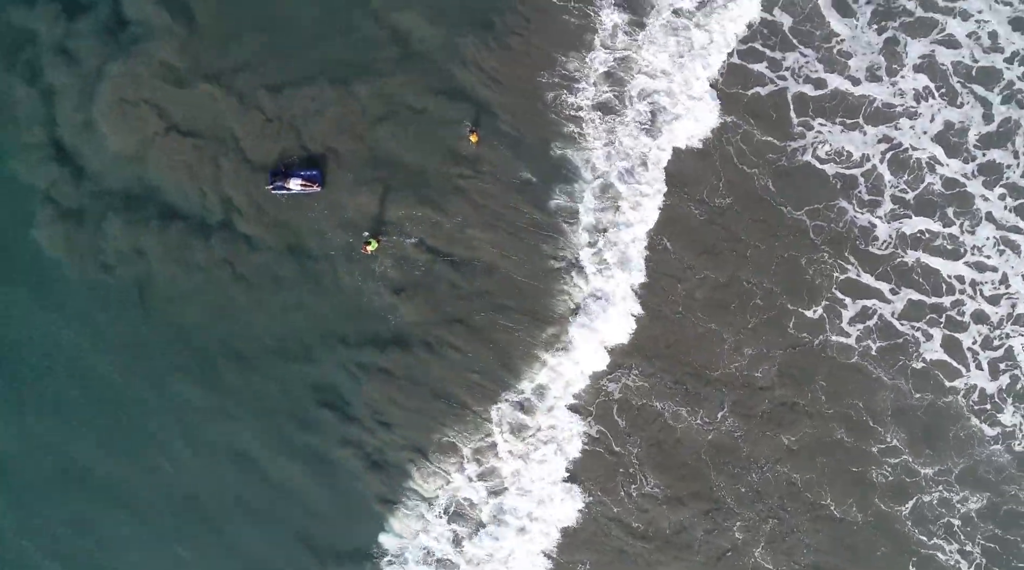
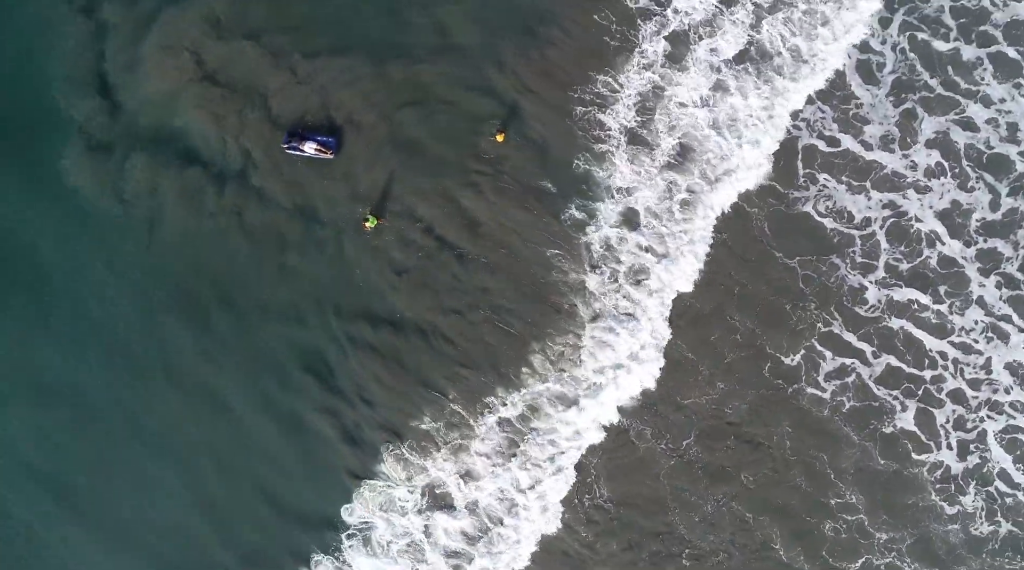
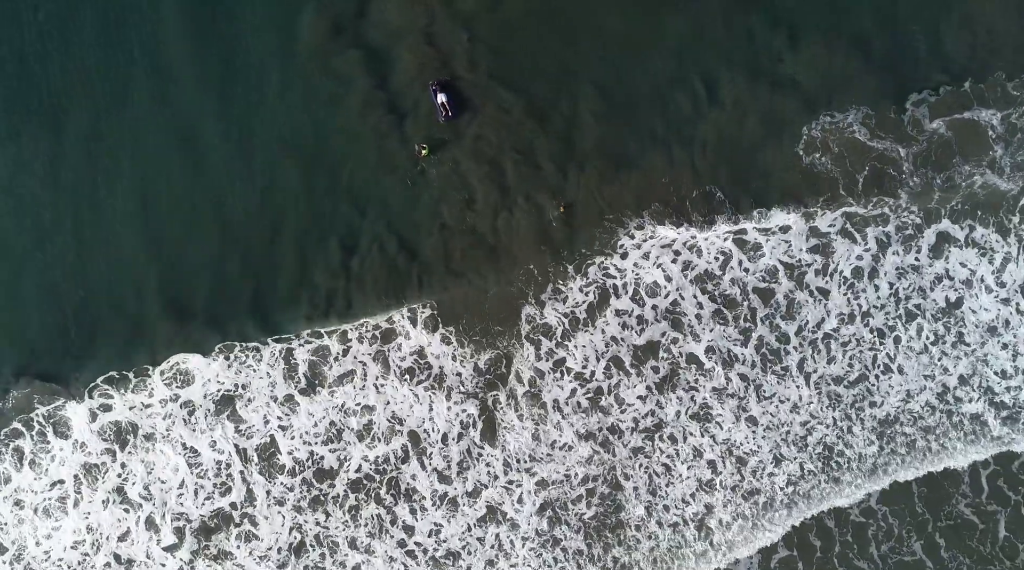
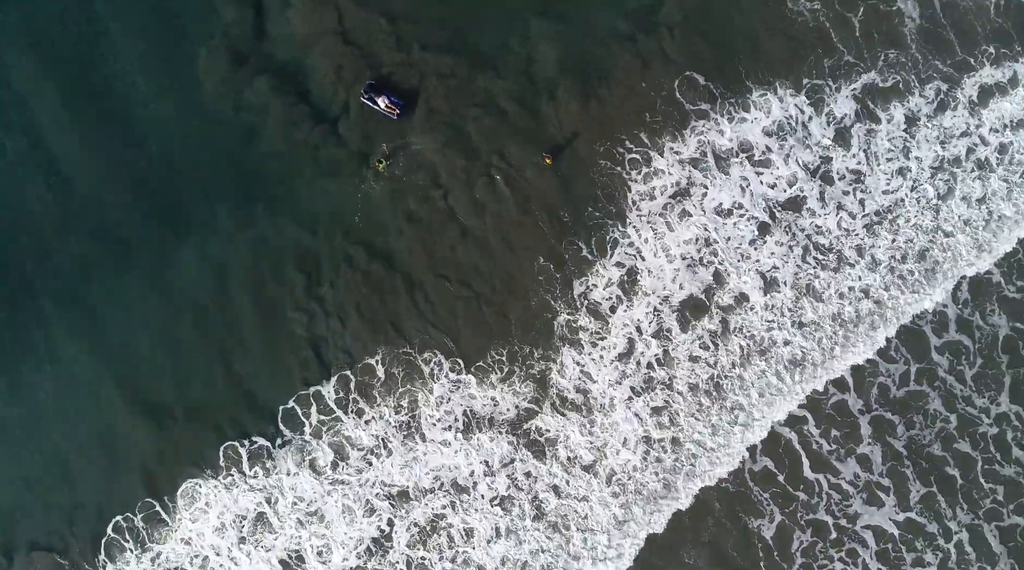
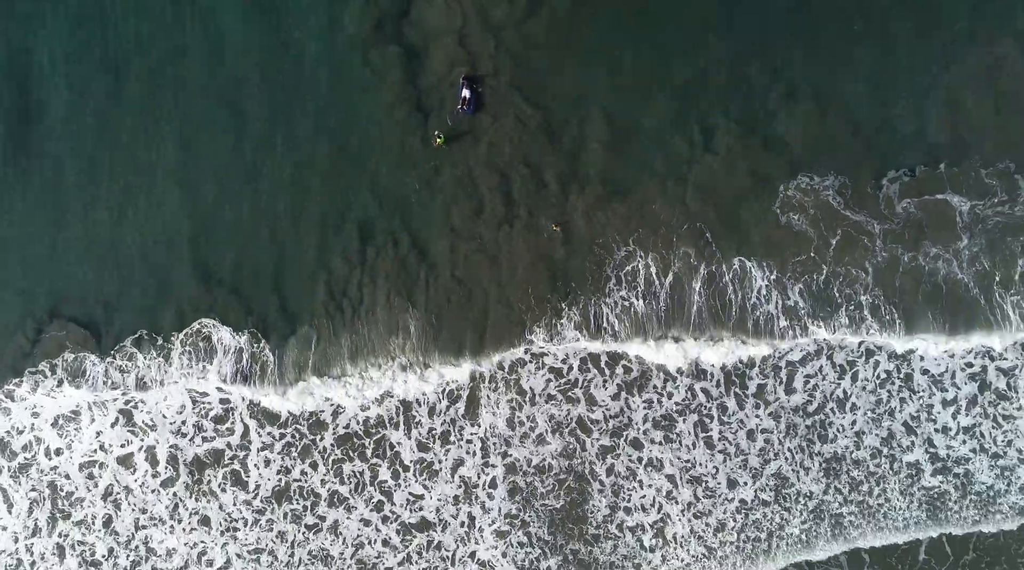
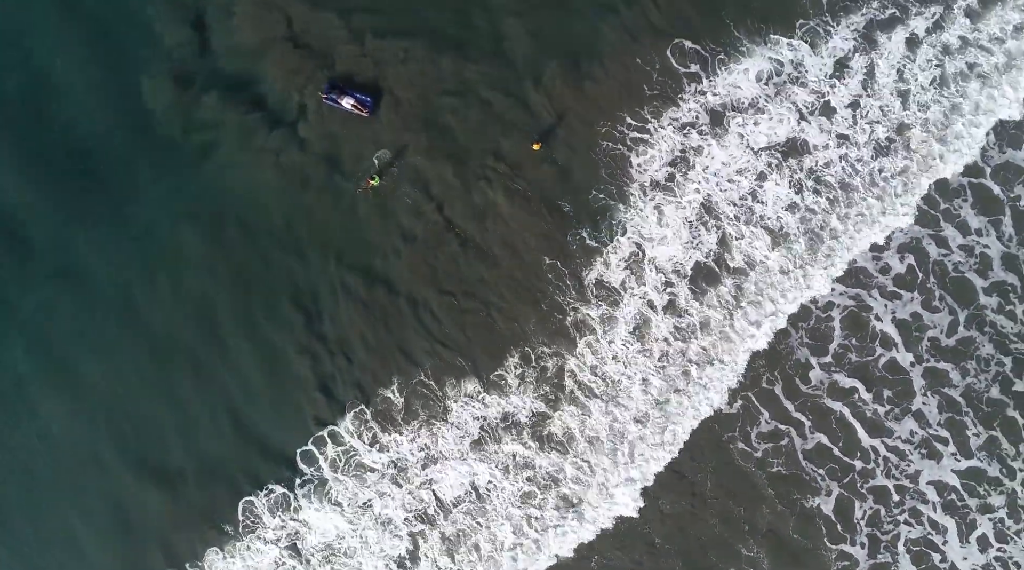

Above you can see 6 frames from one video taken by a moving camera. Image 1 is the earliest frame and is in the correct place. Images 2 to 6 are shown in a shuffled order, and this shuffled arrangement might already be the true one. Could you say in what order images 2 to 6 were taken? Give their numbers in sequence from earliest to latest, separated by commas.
2, 6, 4, 3, 5
